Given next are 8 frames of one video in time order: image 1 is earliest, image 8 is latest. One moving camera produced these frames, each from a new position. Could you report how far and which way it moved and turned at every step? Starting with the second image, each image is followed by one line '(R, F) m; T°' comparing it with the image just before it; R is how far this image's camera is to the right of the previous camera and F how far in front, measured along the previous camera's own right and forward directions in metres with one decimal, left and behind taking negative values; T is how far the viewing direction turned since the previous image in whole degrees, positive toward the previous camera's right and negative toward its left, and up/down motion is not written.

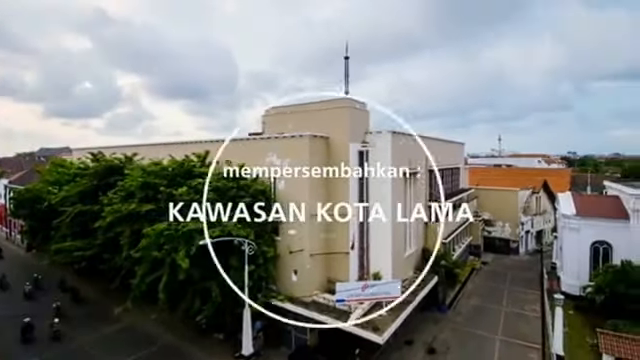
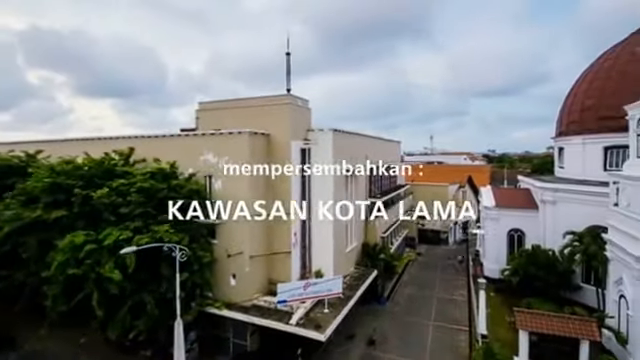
(+0.7, +0.3) m; +9°
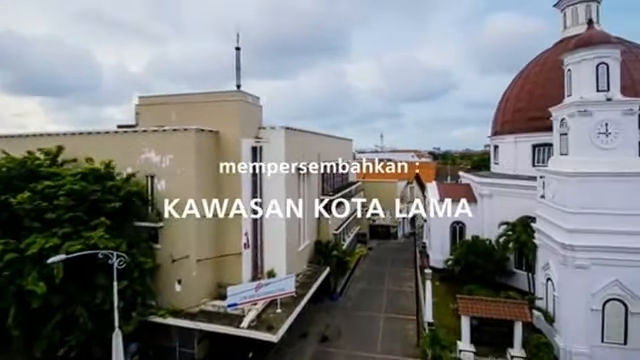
(+0.5, +0.1) m; +8°
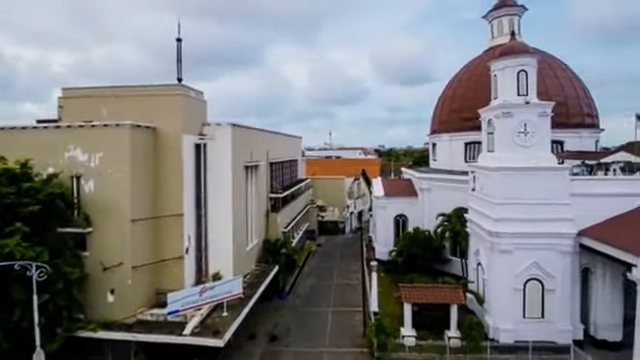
(+0.4, 0.0) m; +9°
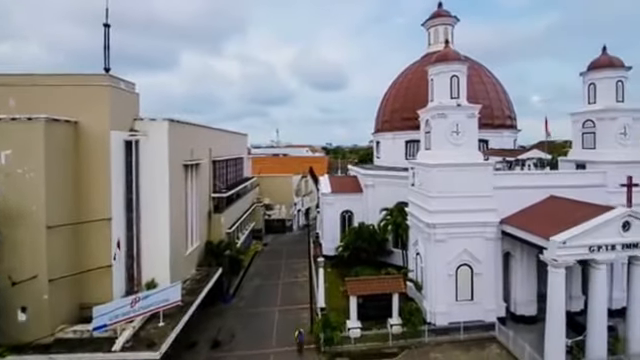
(+0.3, +0.1) m; +9°
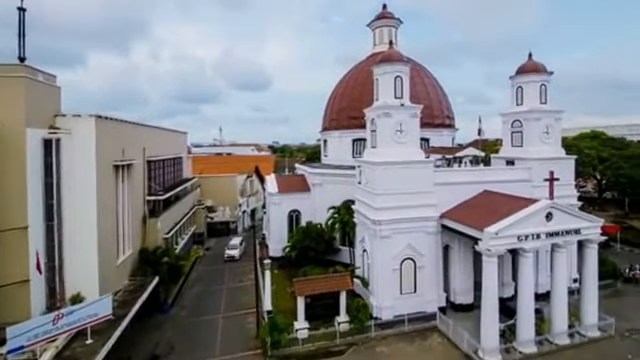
(+1.0, +0.3) m; +8°
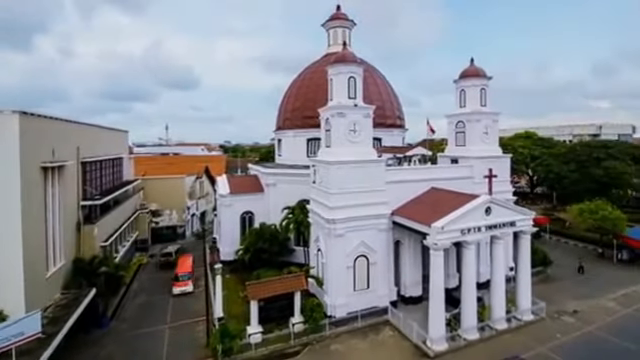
(+0.6, +0.1) m; +7°
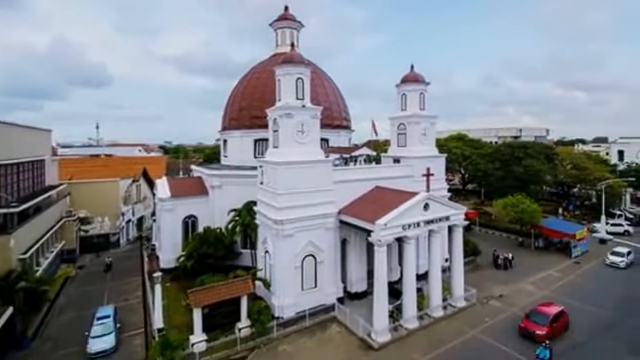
(+0.6, -0.2) m; +8°
